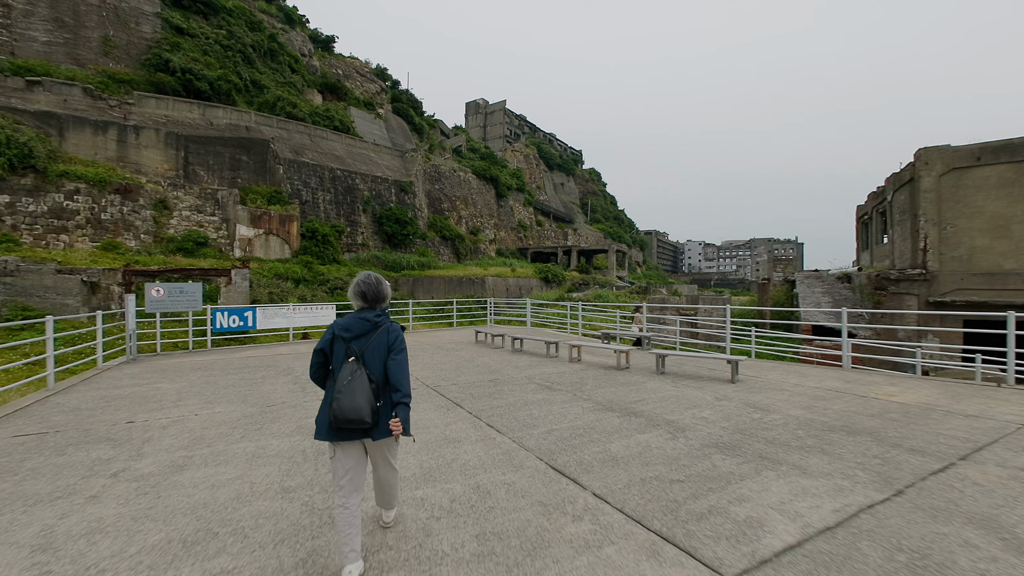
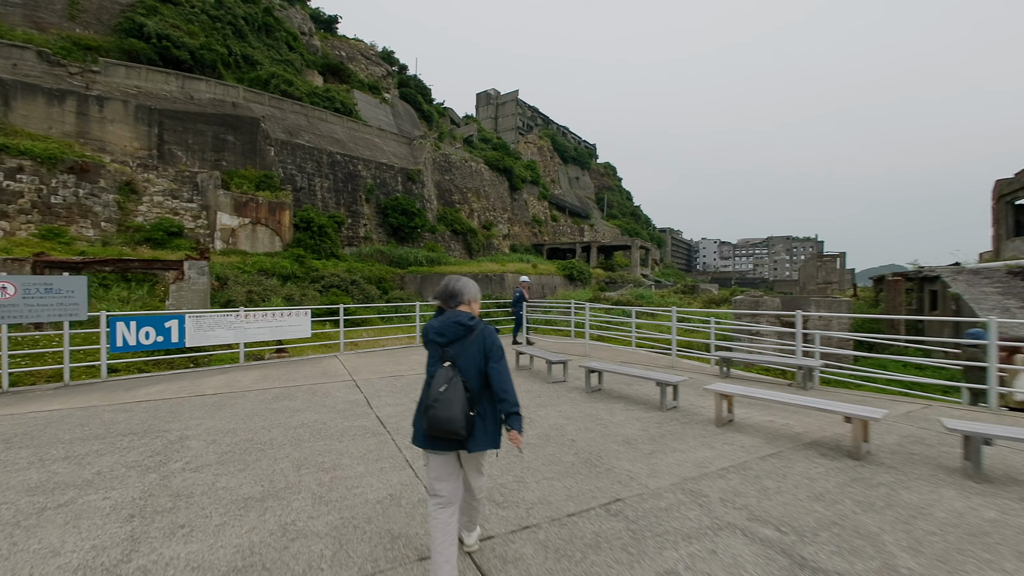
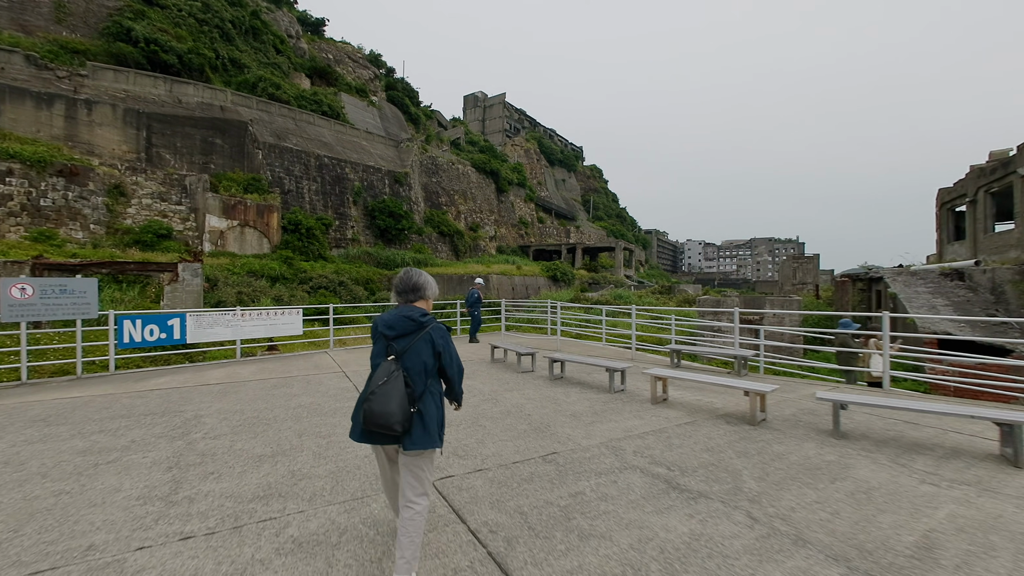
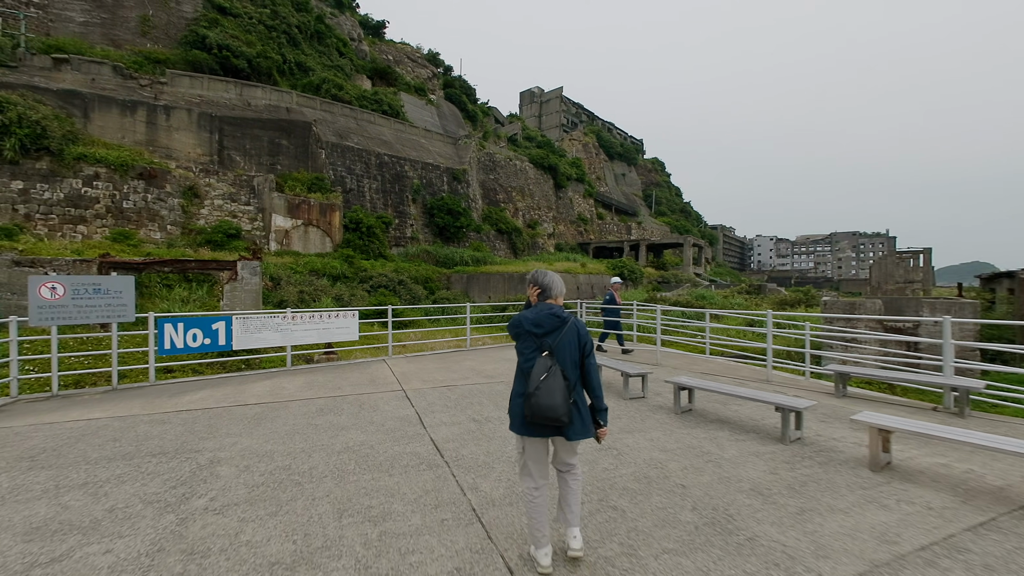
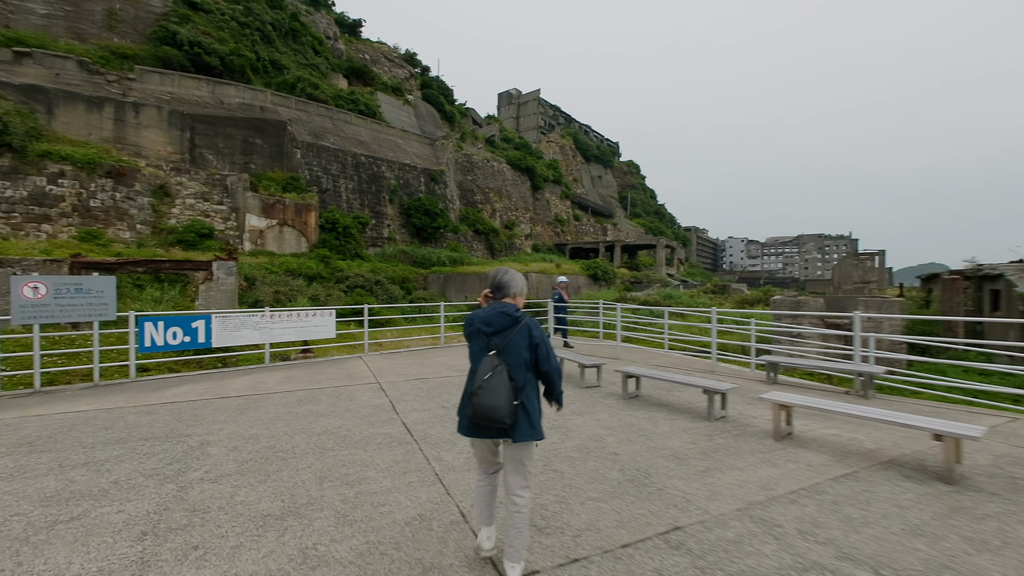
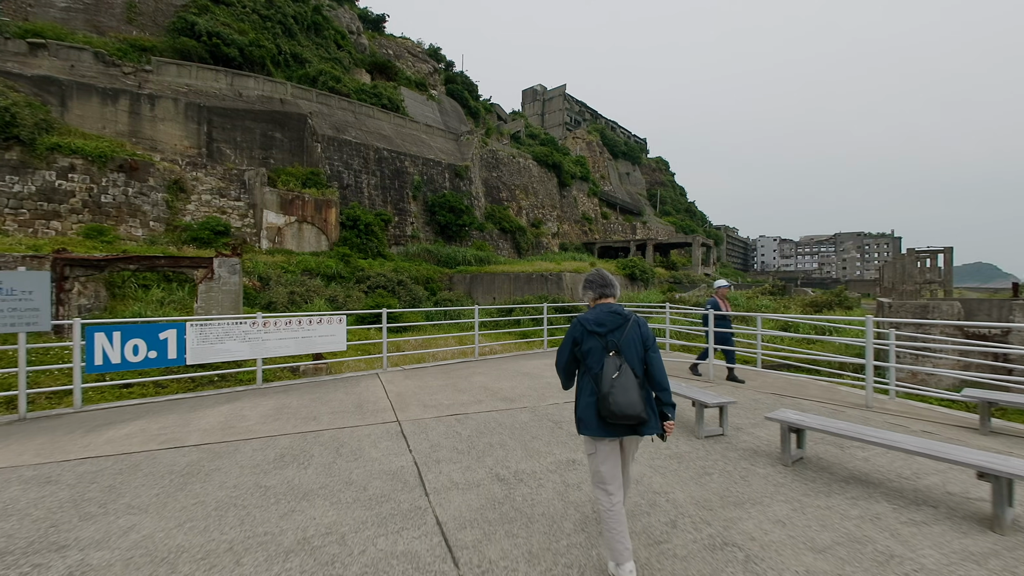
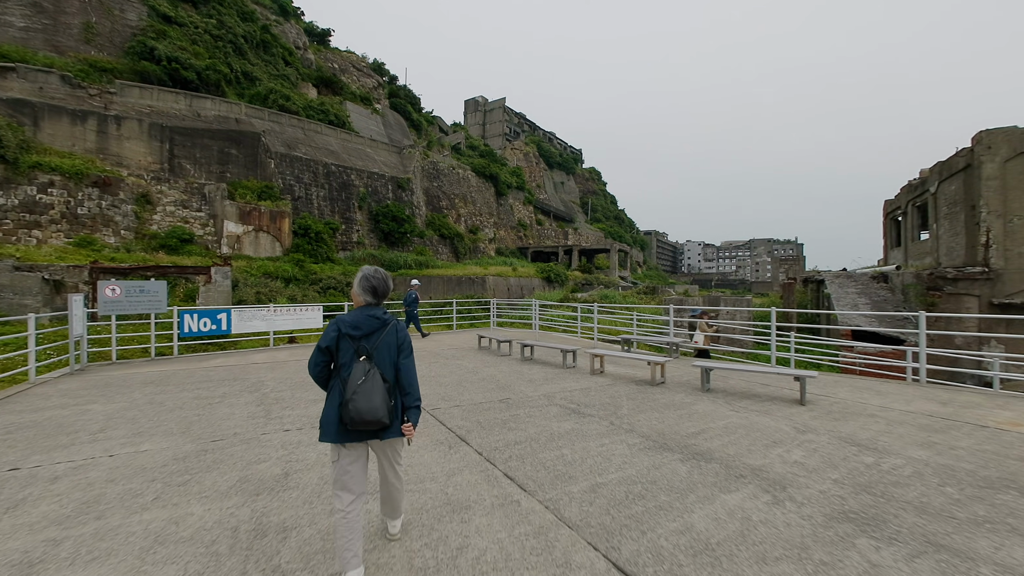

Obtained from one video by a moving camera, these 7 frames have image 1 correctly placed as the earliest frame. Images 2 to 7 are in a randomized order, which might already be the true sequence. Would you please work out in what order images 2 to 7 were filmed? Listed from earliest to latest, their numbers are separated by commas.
7, 3, 2, 5, 4, 6
